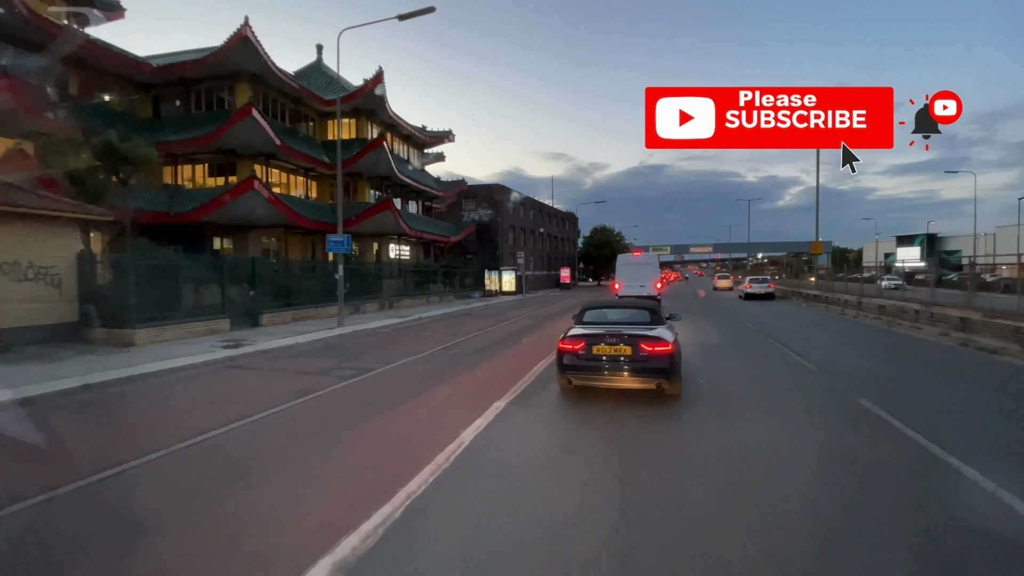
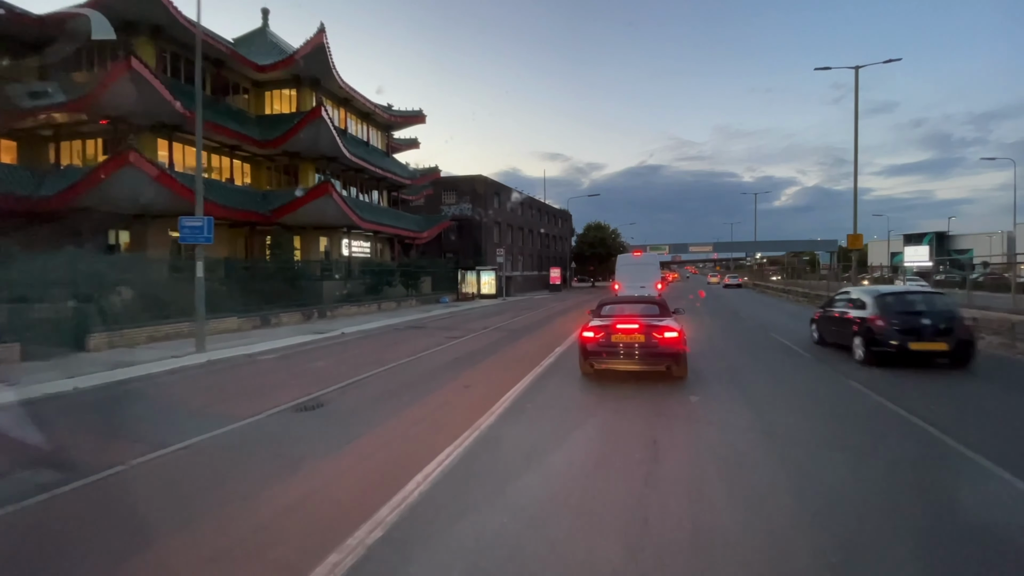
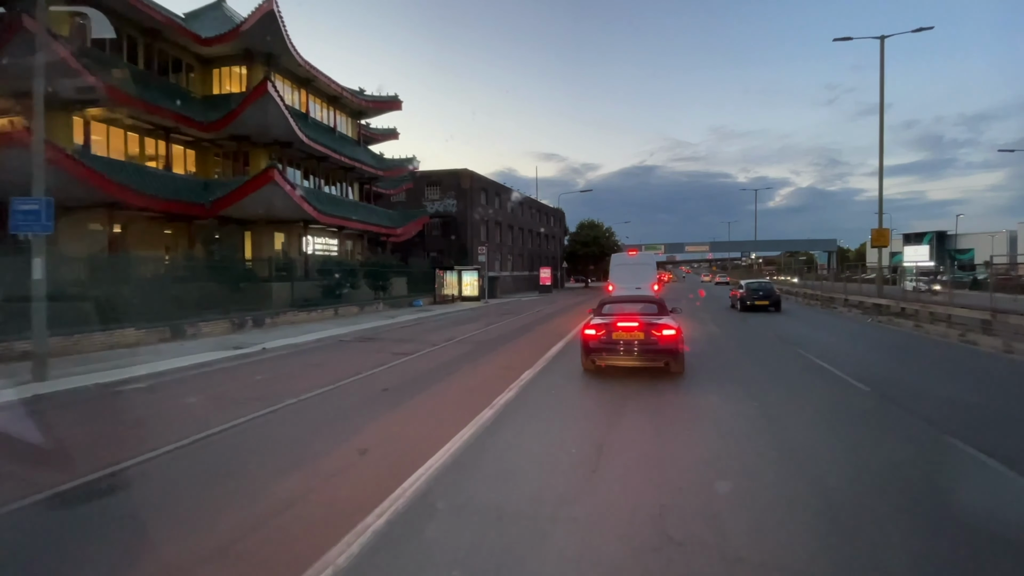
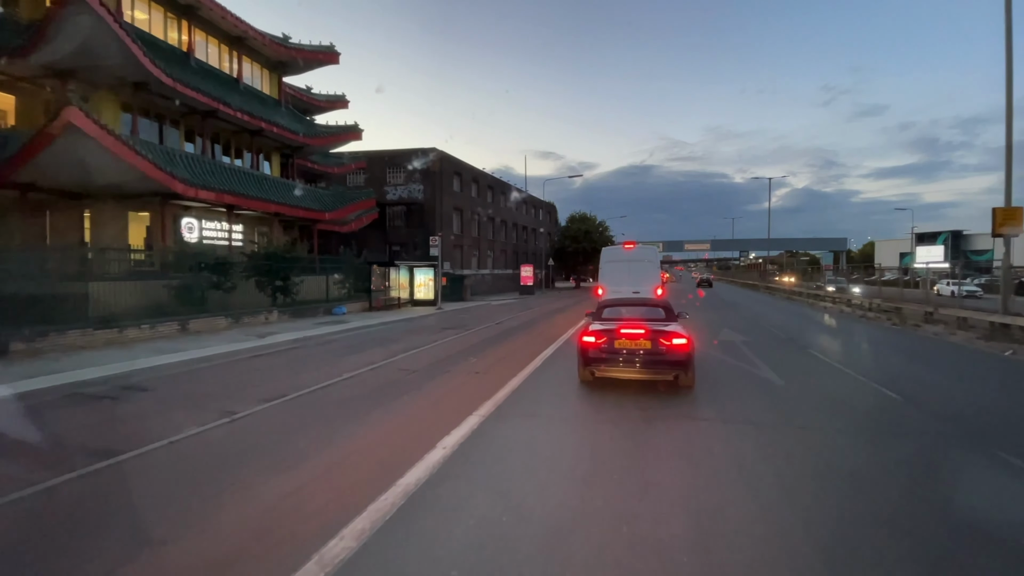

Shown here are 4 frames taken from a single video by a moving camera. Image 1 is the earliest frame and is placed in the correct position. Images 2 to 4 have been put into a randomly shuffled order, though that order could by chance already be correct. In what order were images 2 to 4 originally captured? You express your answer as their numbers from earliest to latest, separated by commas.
2, 3, 4
